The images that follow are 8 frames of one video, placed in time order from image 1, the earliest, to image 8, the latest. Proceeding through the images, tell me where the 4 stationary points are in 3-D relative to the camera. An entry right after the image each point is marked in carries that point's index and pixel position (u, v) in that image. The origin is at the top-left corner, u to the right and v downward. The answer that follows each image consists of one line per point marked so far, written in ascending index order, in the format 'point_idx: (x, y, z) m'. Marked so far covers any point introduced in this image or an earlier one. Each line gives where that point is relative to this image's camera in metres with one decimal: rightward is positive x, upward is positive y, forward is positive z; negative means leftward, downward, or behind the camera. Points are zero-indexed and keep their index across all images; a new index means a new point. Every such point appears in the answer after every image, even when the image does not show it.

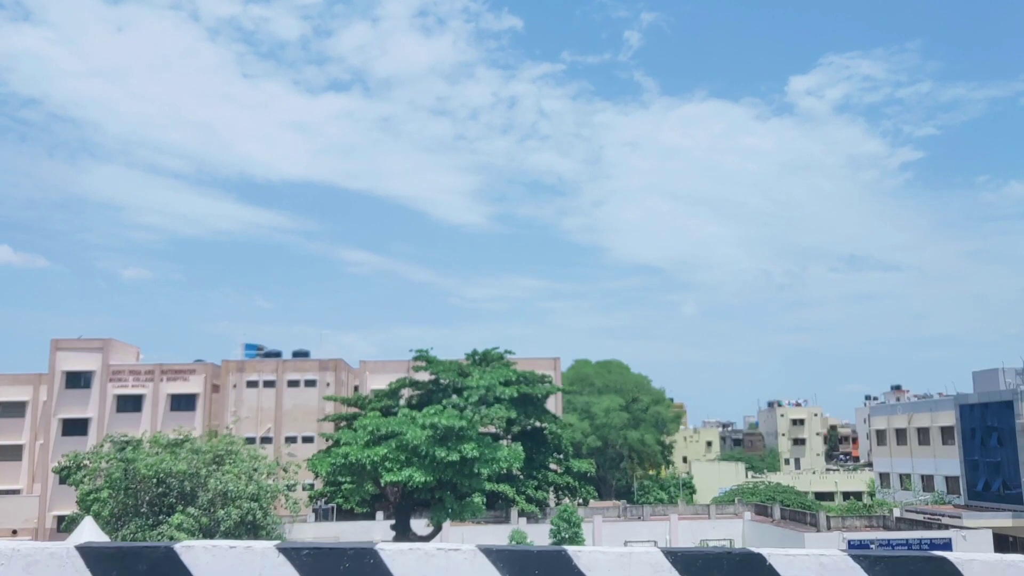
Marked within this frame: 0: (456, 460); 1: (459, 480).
0: (-1.4, -4.2, +18.7) m
1: (-1.3, -4.8, +19.1) m
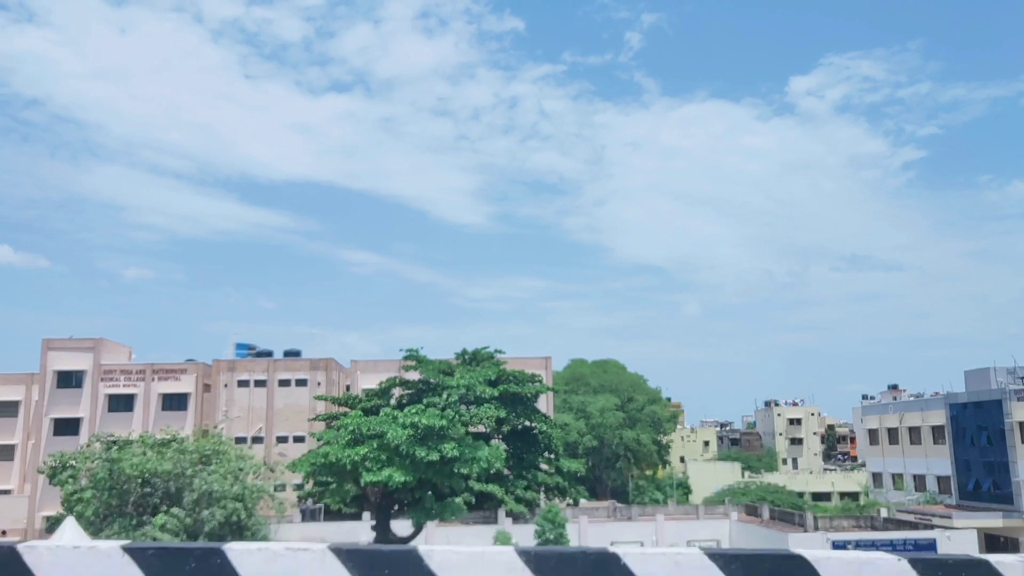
0: (-1.9, -4.2, +18.6) m
1: (-1.8, -4.8, +19.0) m
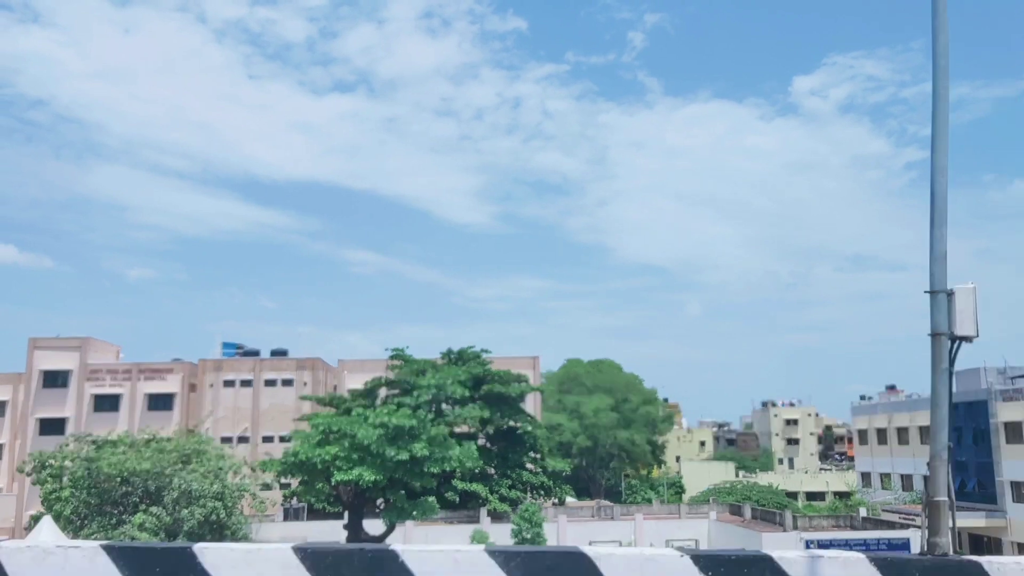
0: (-2.6, -4.2, +18.7) m
1: (-2.5, -4.8, +19.0) m
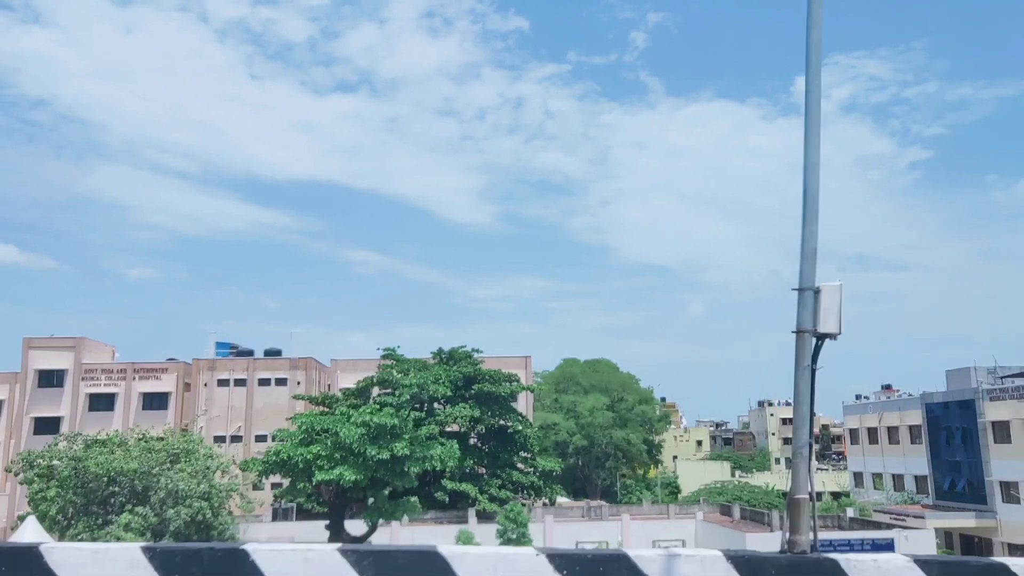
0: (-3.1, -4.2, +18.6) m
1: (-3.0, -4.8, +19.0) m
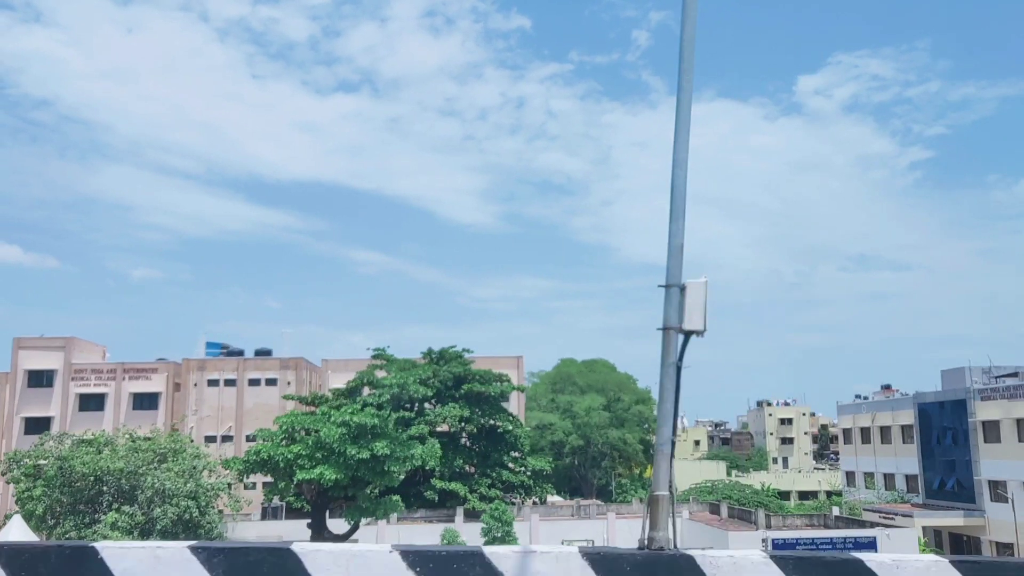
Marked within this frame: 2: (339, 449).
0: (-3.5, -4.1, +18.6) m
1: (-3.5, -4.7, +19.0) m
2: (-4.2, -3.9, +18.6) m
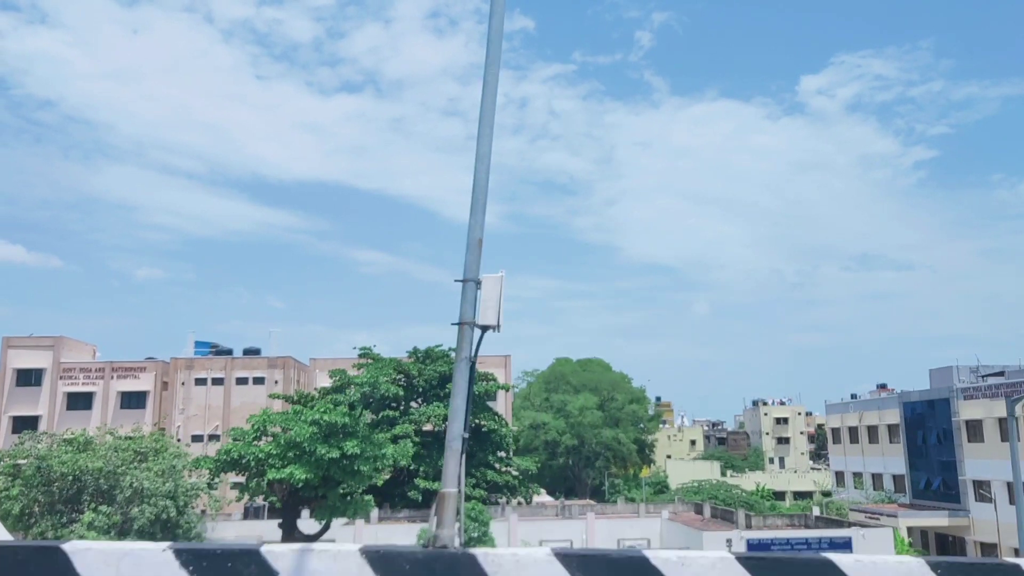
0: (-4.2, -4.1, +18.6) m
1: (-4.2, -4.7, +19.0) m
2: (-4.9, -3.9, +18.6) m
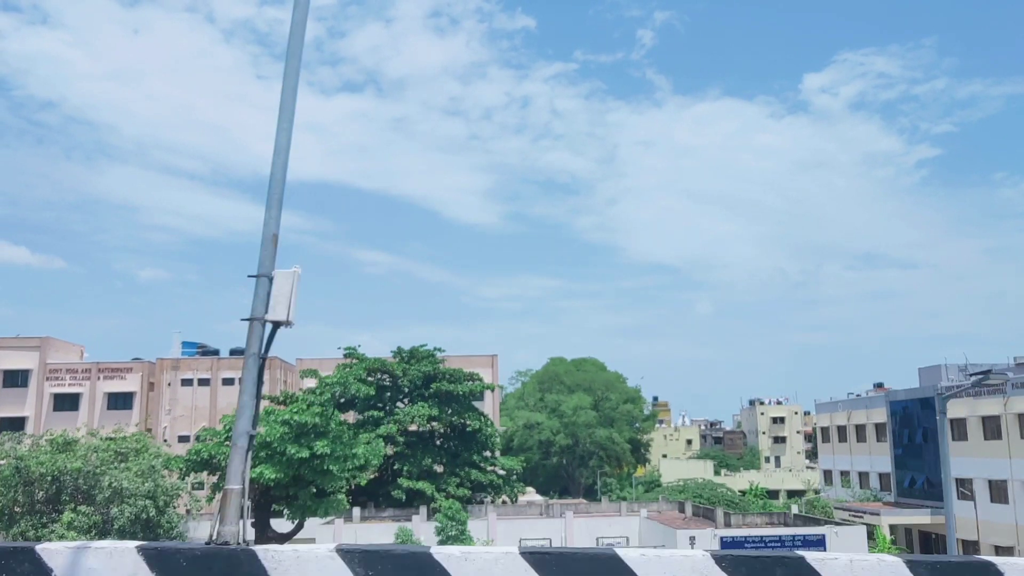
0: (-5.0, -4.1, +18.6) m
1: (-4.9, -4.7, +19.0) m
2: (-5.7, -3.9, +18.6) m
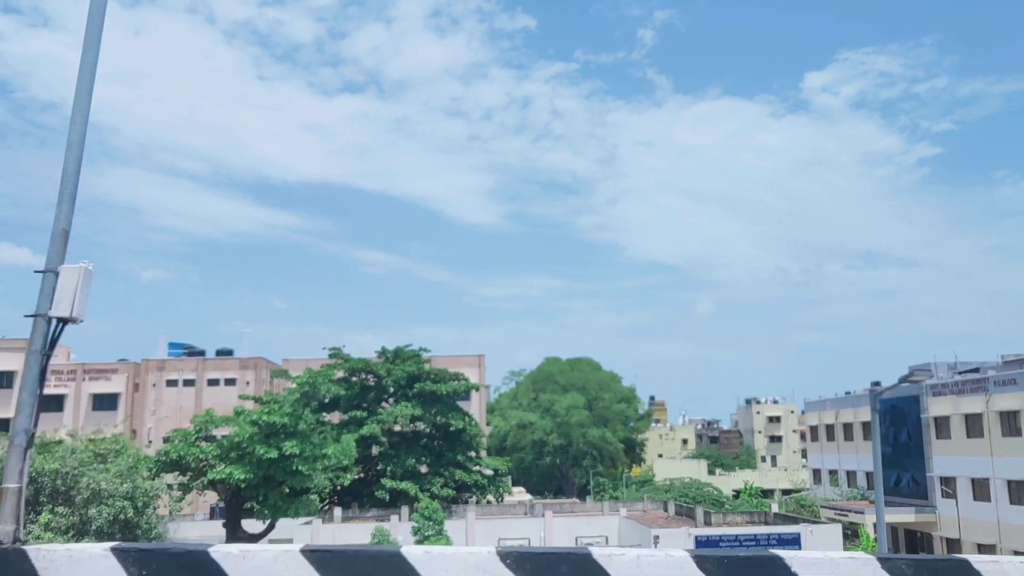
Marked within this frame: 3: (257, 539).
0: (-5.7, -4.1, +18.5) m
1: (-5.6, -4.7, +18.9) m
2: (-6.4, -3.9, +18.5) m
3: (-6.6, -6.5, +19.9) m
